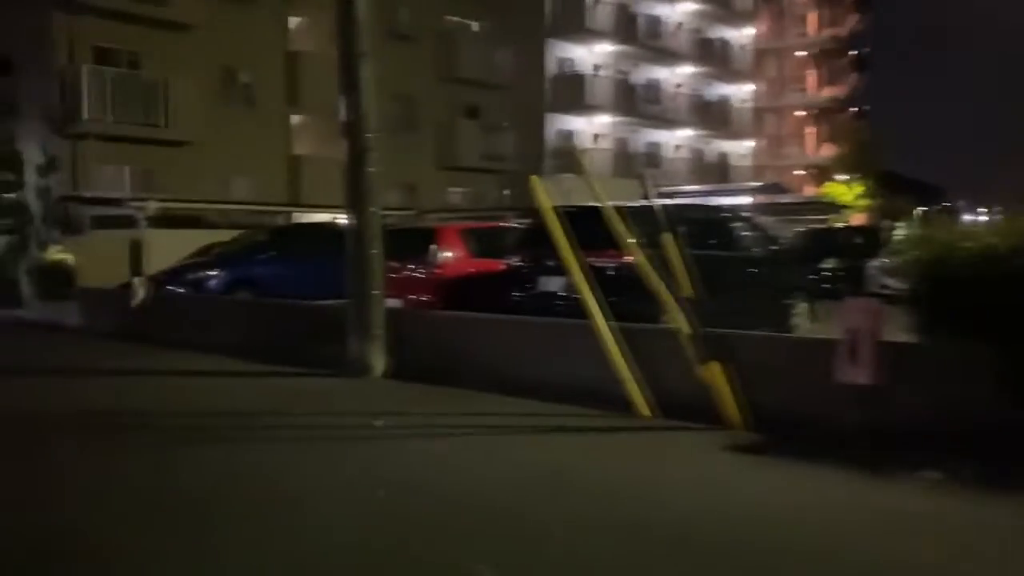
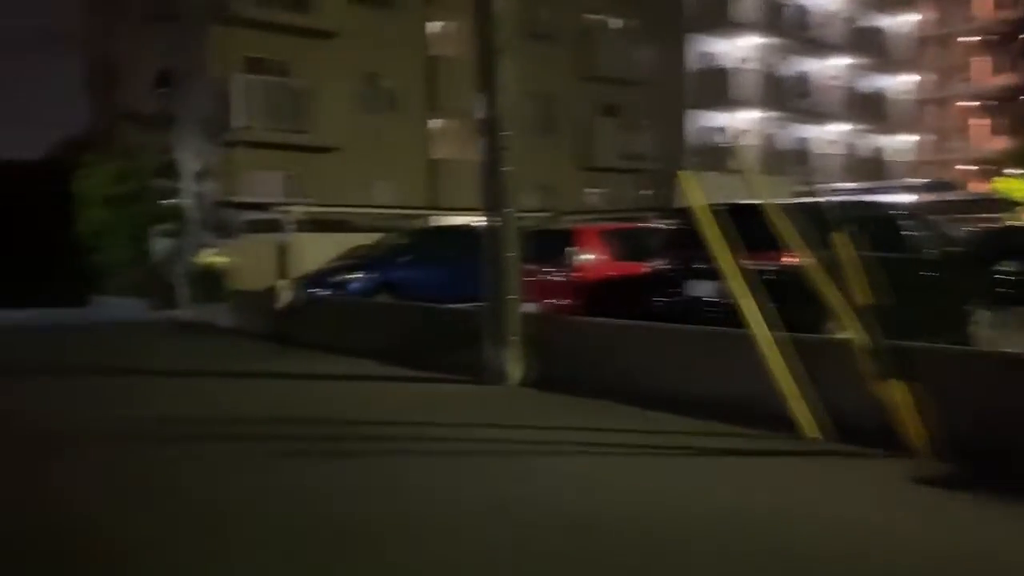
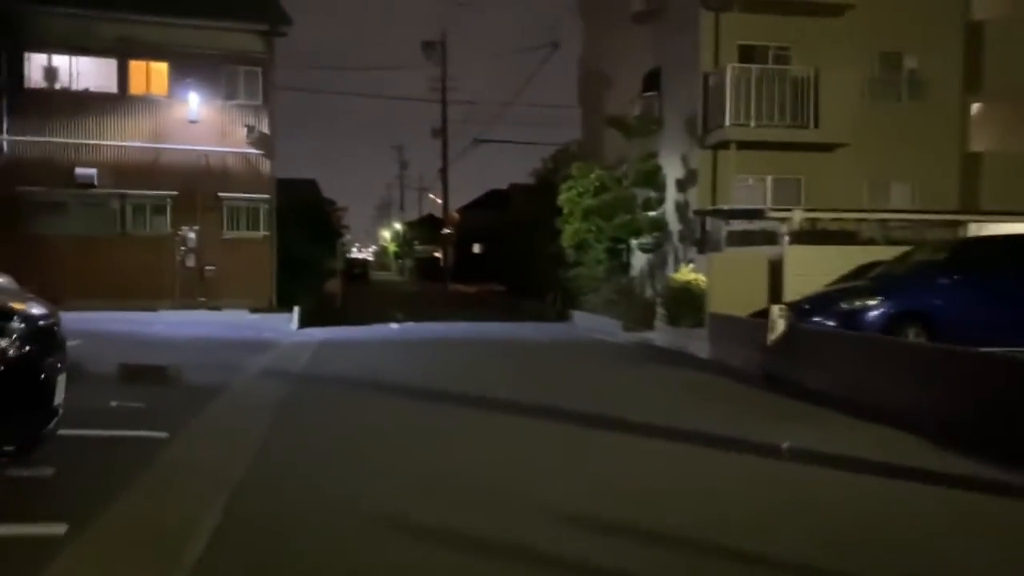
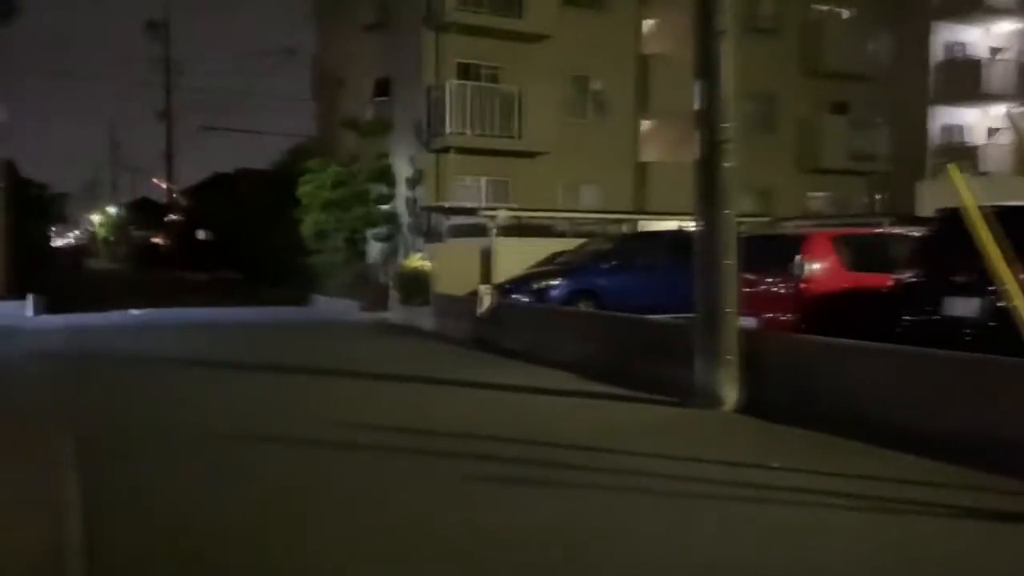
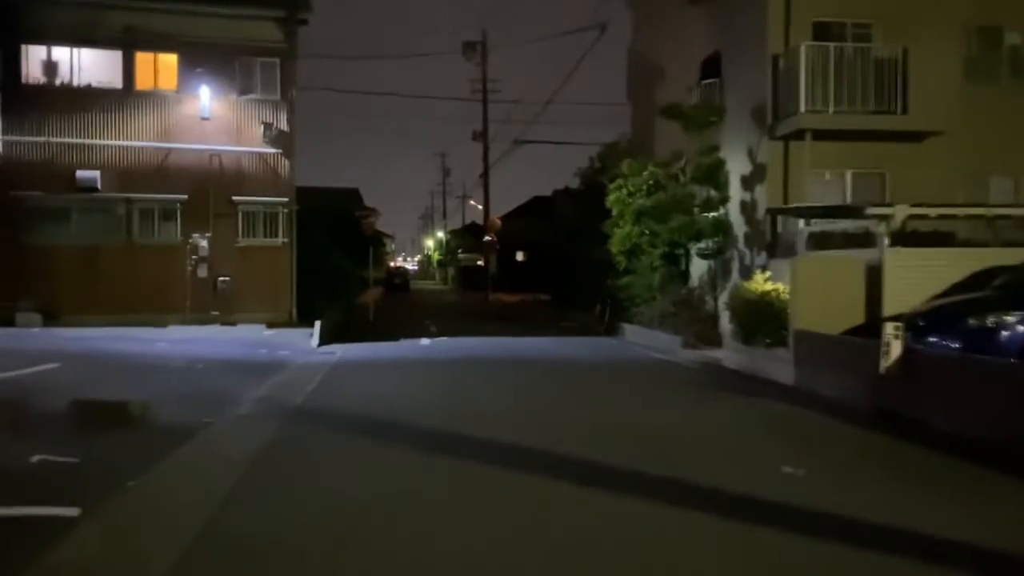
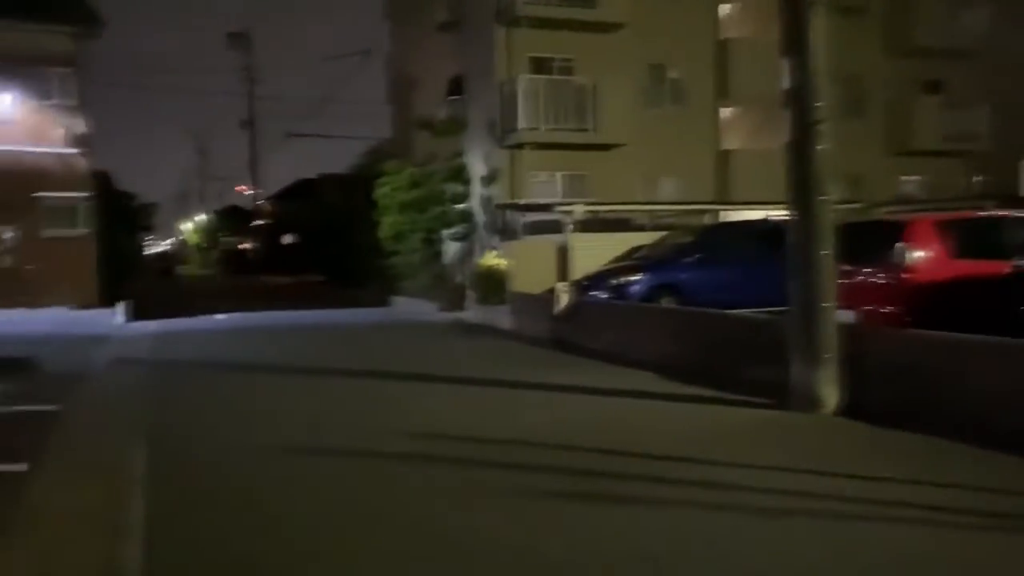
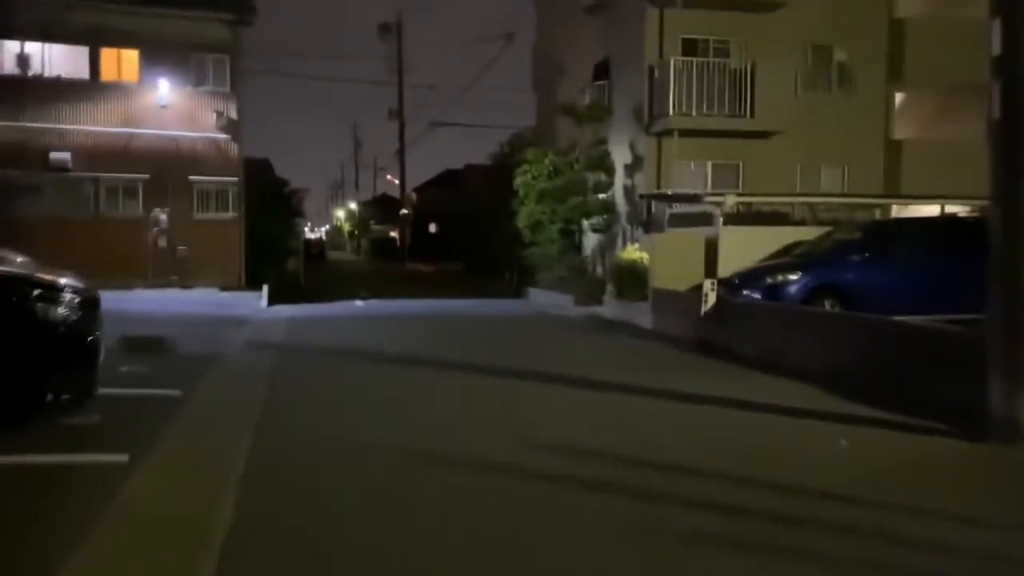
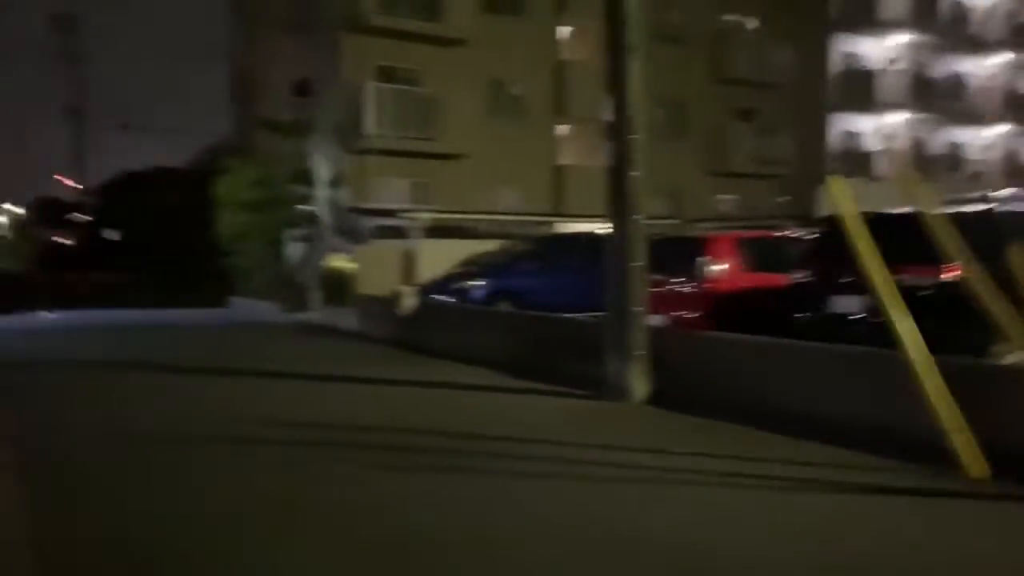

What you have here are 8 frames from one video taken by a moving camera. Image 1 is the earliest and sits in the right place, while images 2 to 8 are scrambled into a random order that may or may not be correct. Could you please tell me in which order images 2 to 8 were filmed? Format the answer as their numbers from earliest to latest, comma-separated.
2, 8, 4, 6, 7, 3, 5
